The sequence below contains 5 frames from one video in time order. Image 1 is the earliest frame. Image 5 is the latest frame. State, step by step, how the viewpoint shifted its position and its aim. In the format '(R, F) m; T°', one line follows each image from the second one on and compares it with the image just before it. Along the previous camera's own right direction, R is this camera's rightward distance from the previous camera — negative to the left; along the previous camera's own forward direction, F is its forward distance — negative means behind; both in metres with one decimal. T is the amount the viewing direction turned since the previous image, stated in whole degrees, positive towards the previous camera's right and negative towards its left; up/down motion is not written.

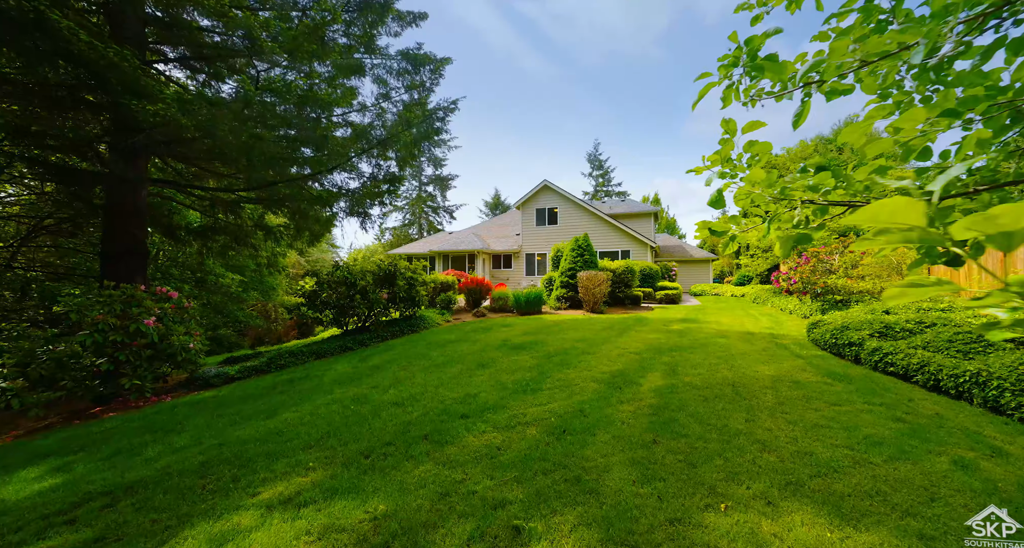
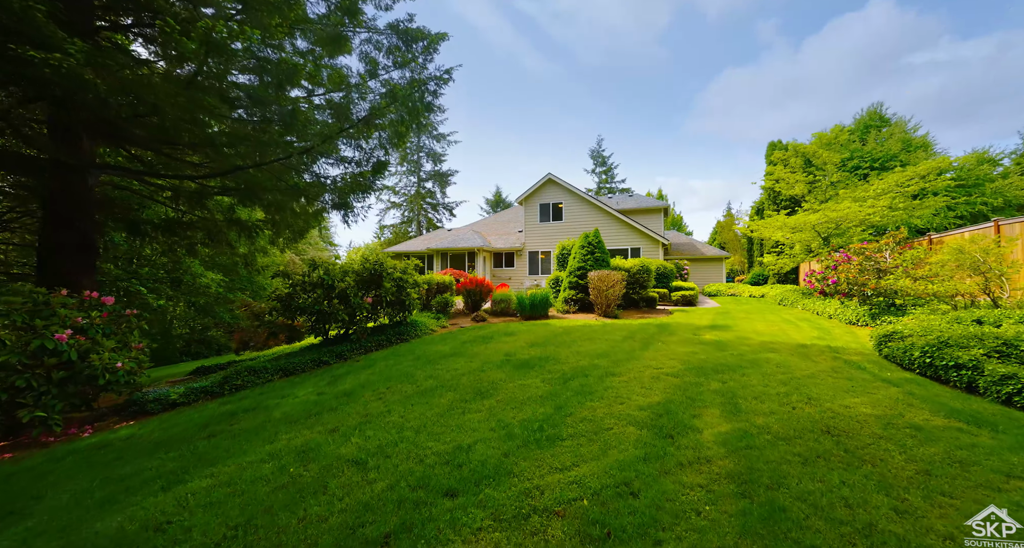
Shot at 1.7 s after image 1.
(0.0, +1.0) m; 0°
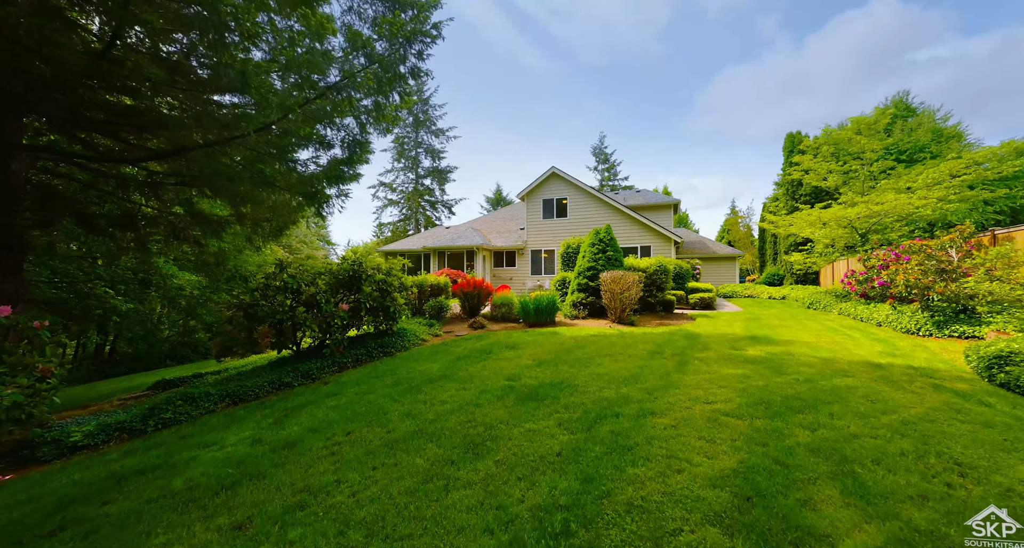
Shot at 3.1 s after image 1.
(0.0, +1.1) m; 0°
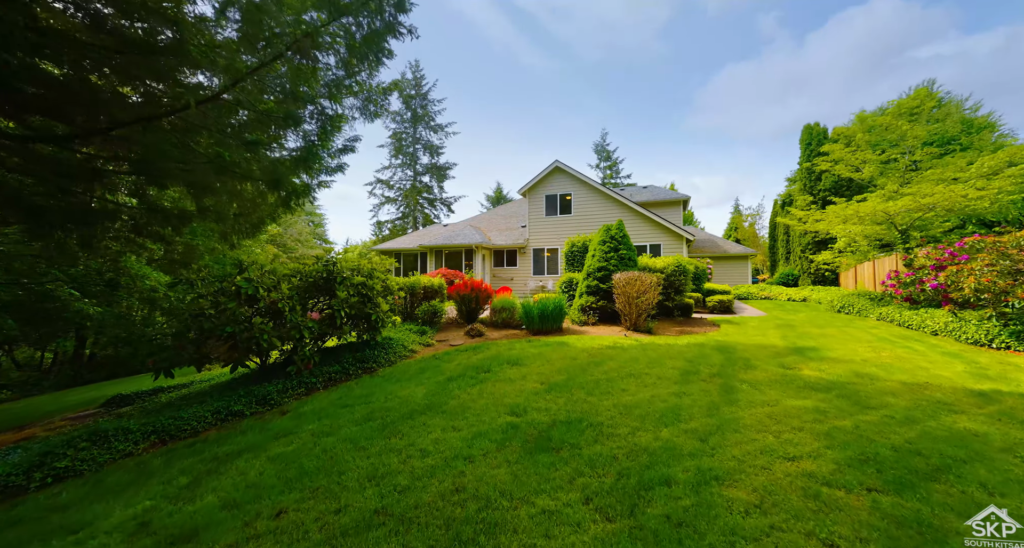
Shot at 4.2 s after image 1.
(0.0, +0.9) m; 0°
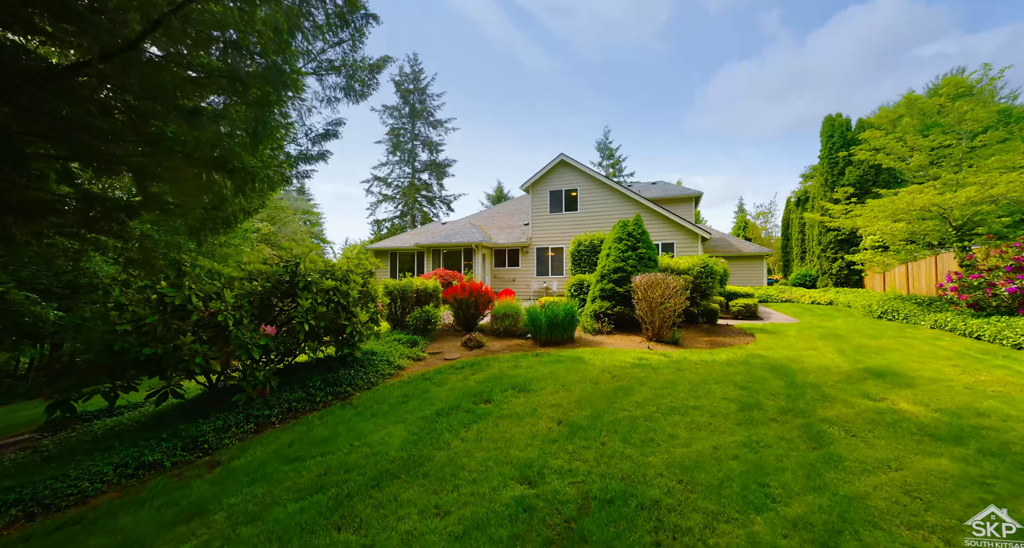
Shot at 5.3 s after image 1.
(-0.1, +1.0) m; 0°
